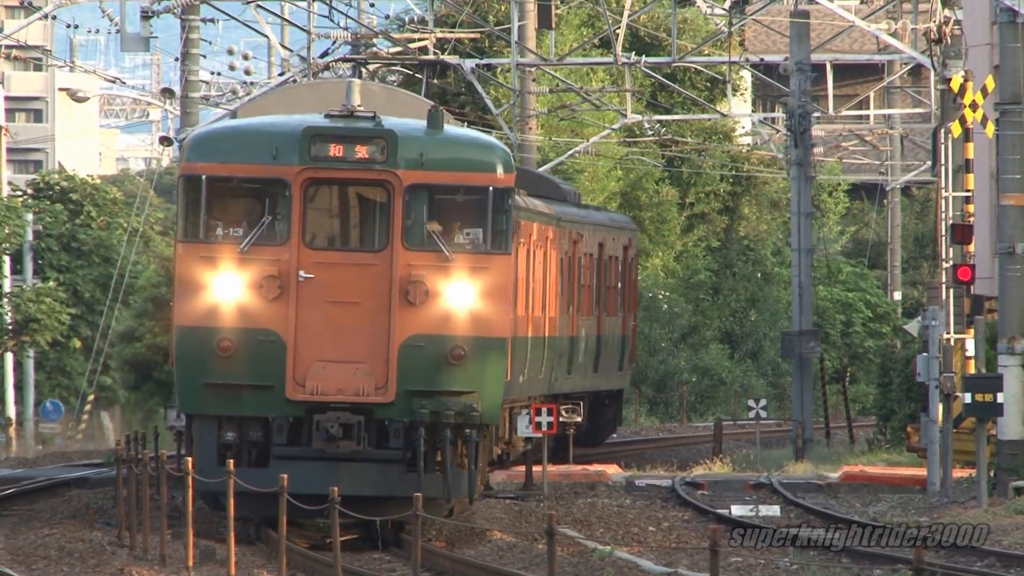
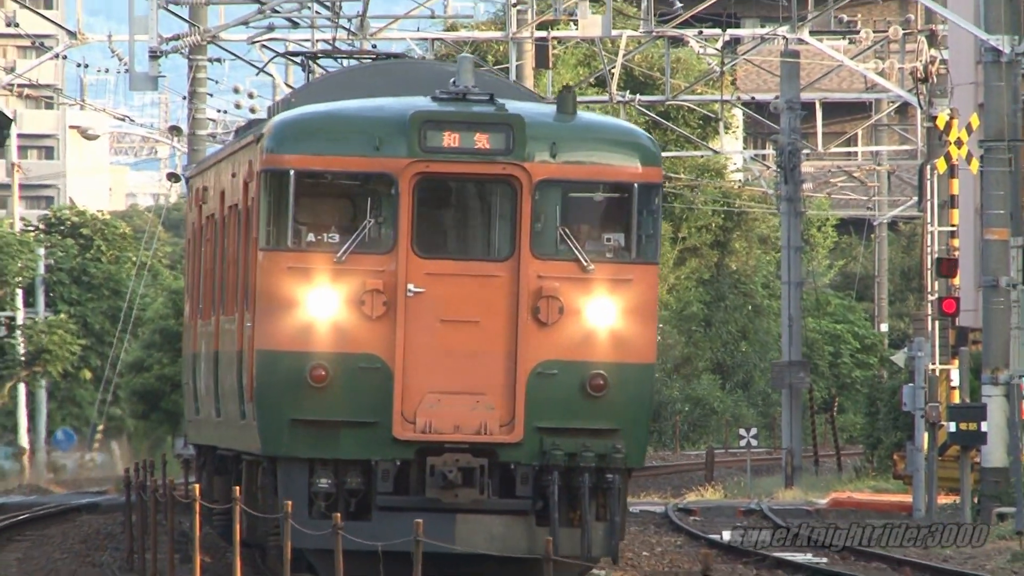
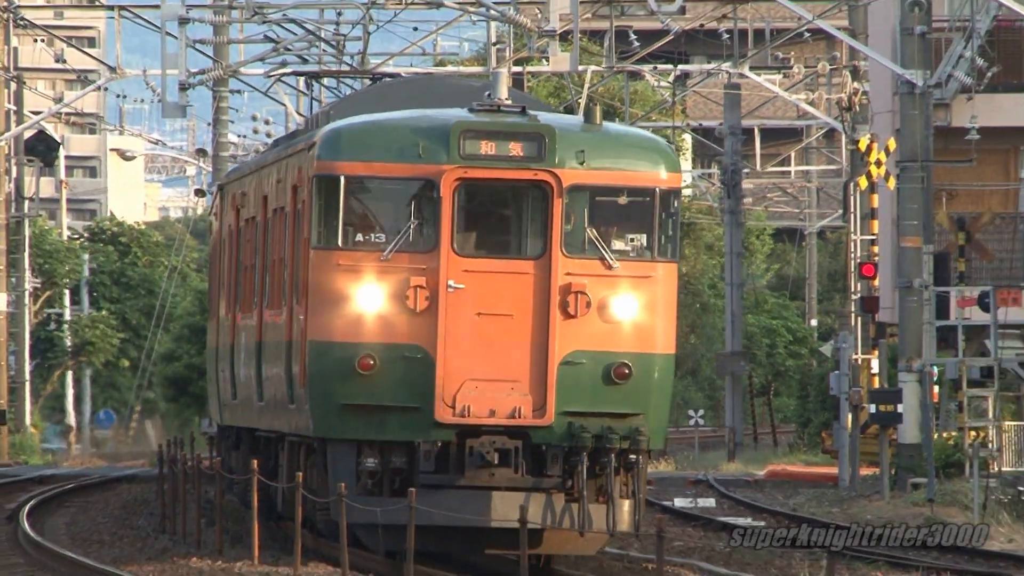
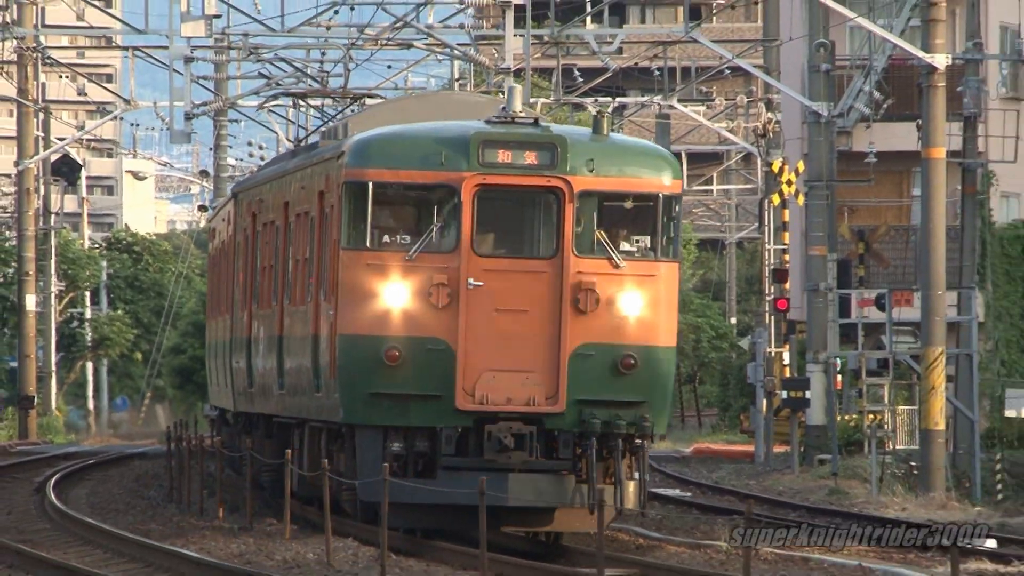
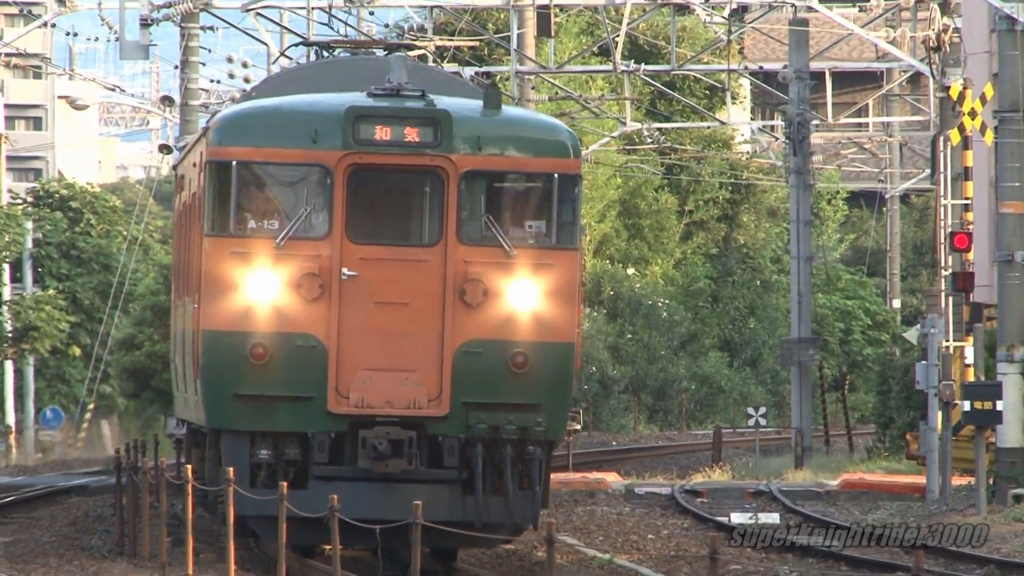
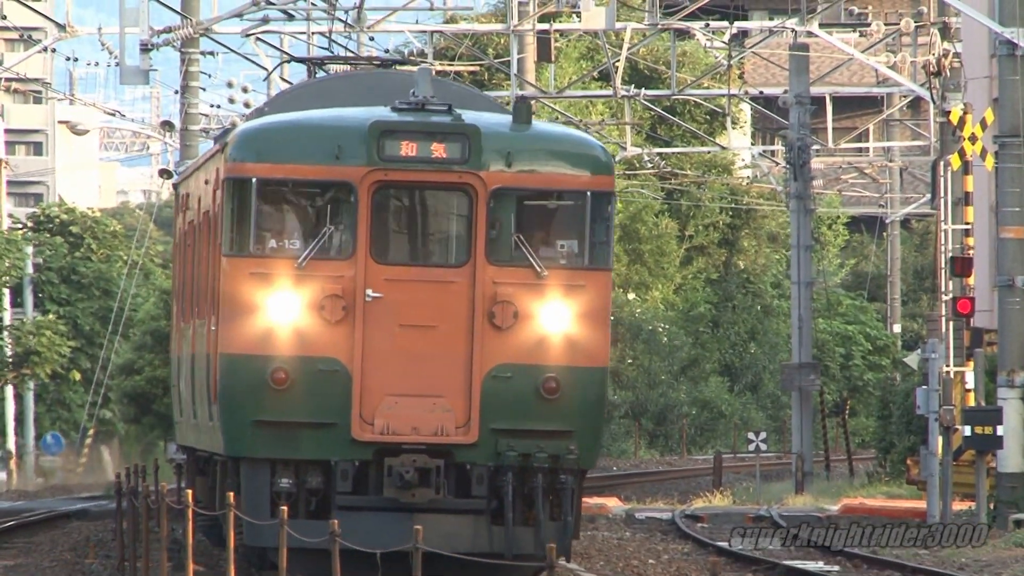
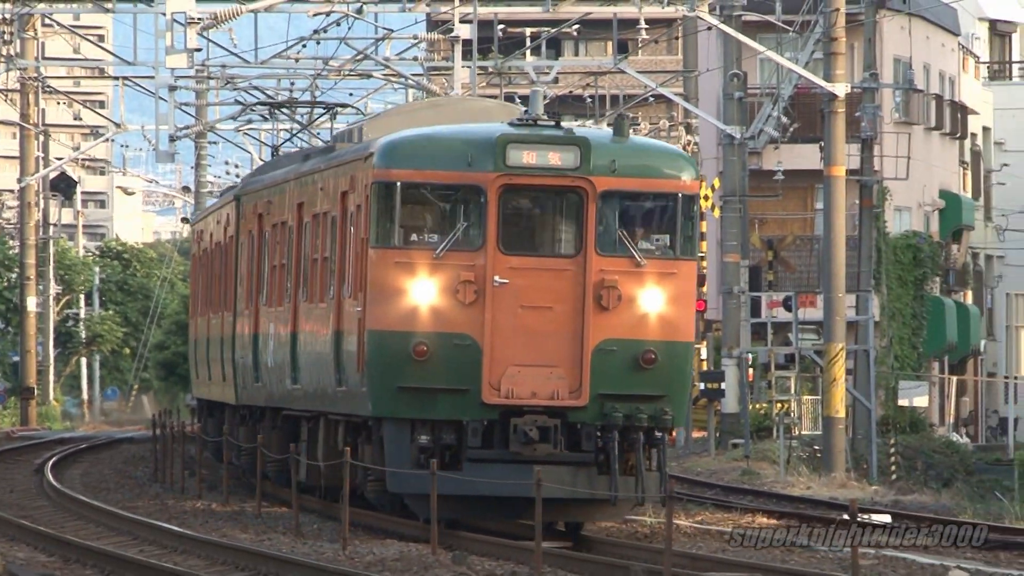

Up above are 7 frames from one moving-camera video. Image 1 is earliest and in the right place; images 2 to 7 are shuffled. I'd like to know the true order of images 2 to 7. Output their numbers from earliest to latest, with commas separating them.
5, 6, 2, 3, 4, 7
